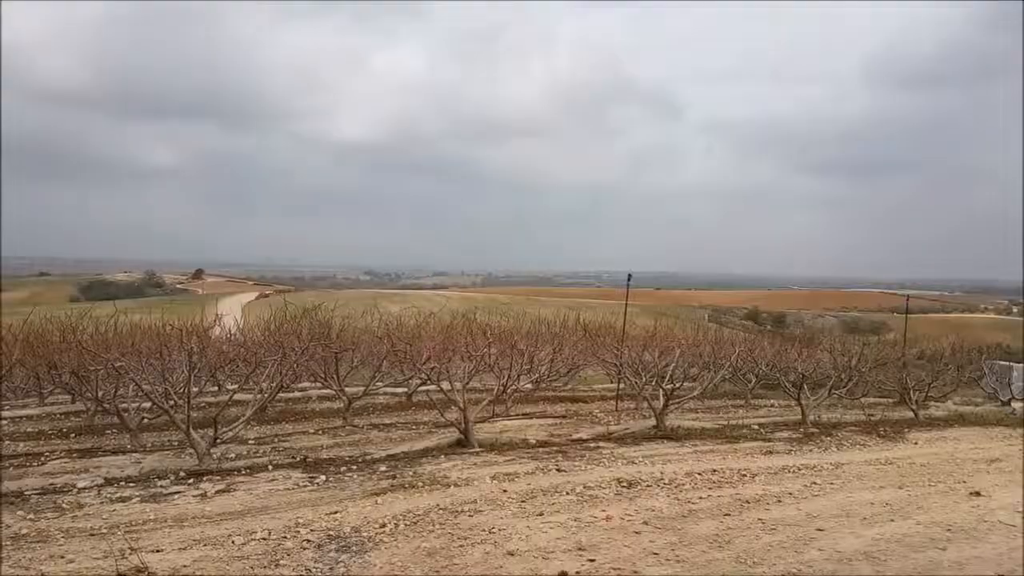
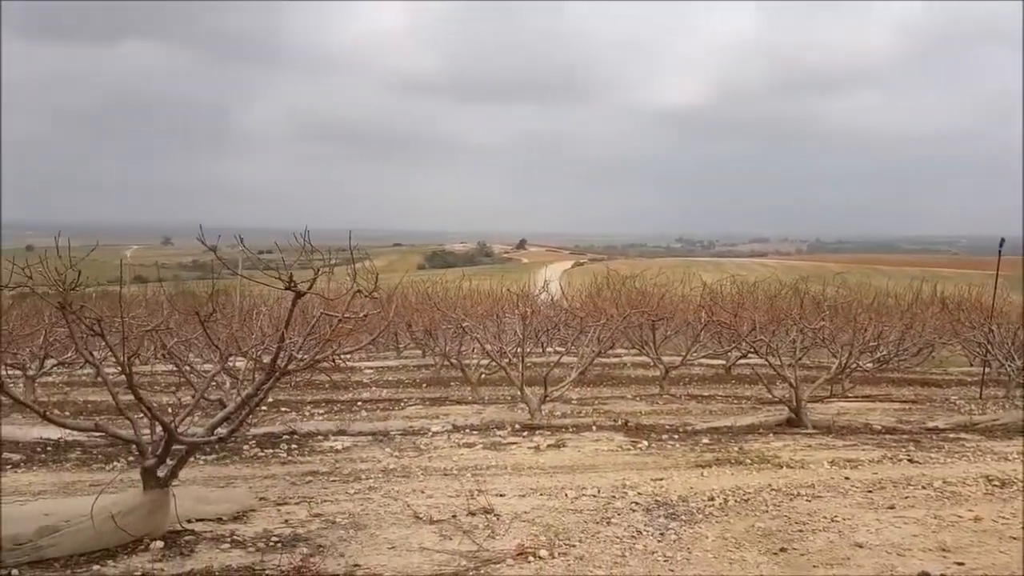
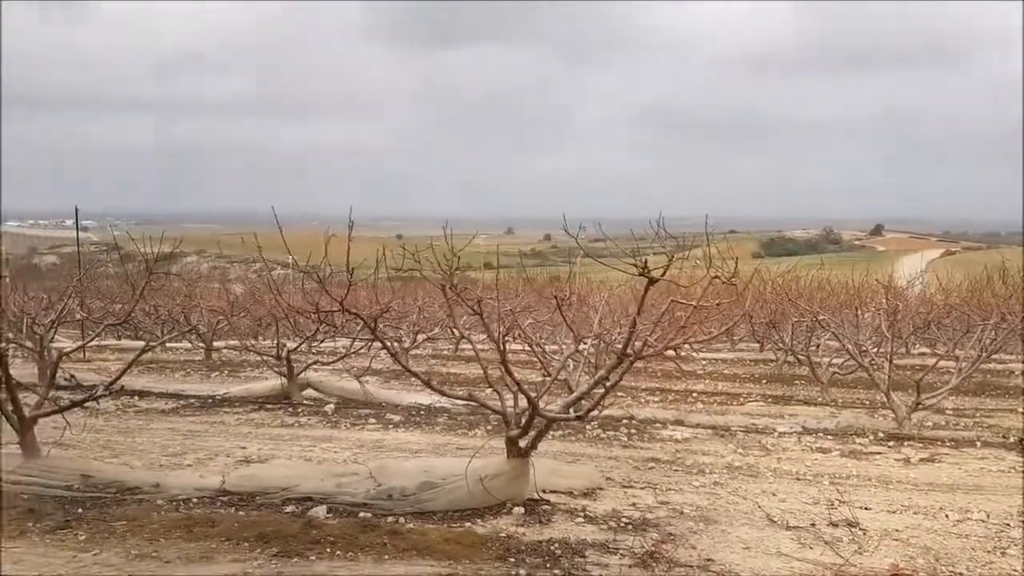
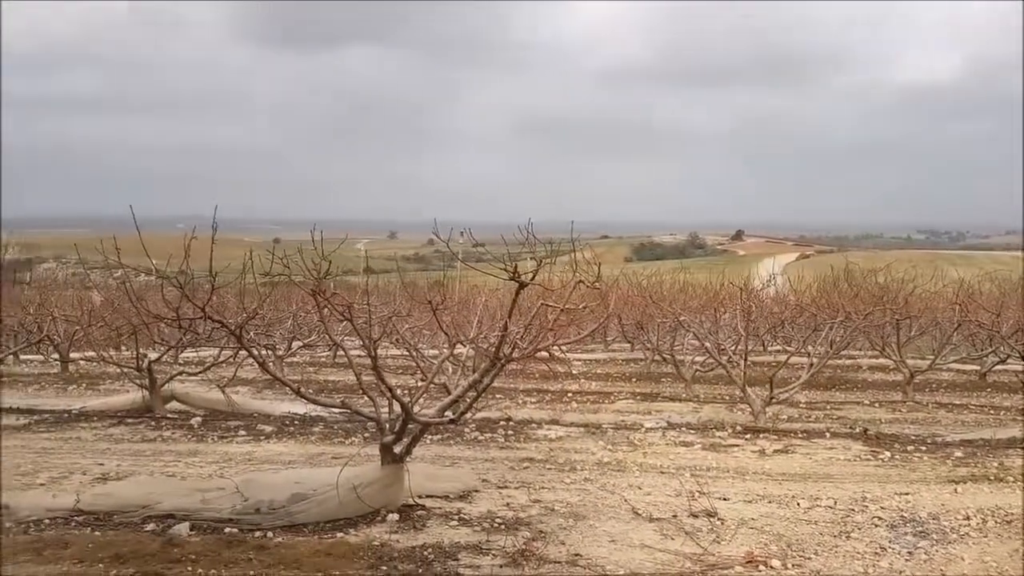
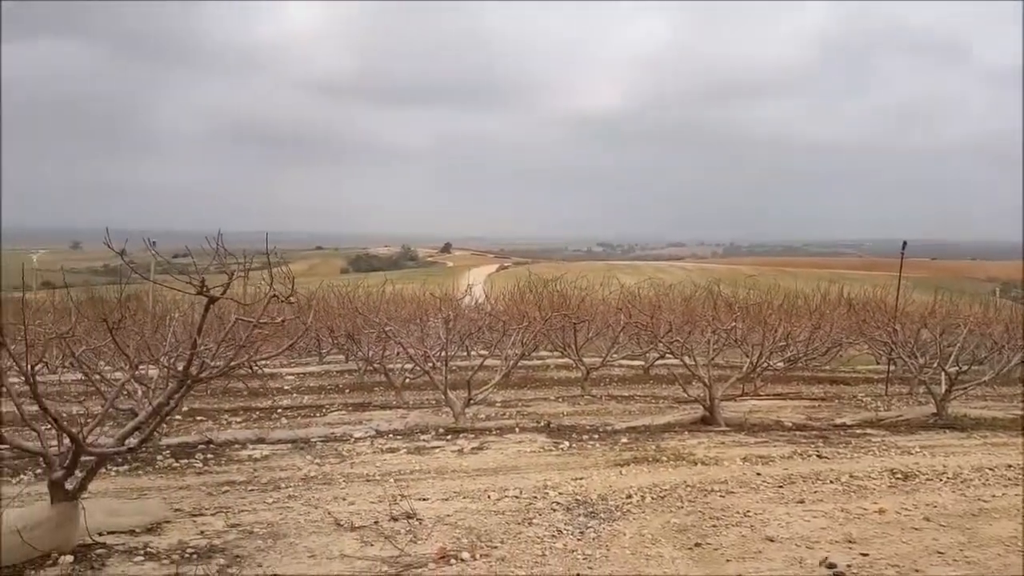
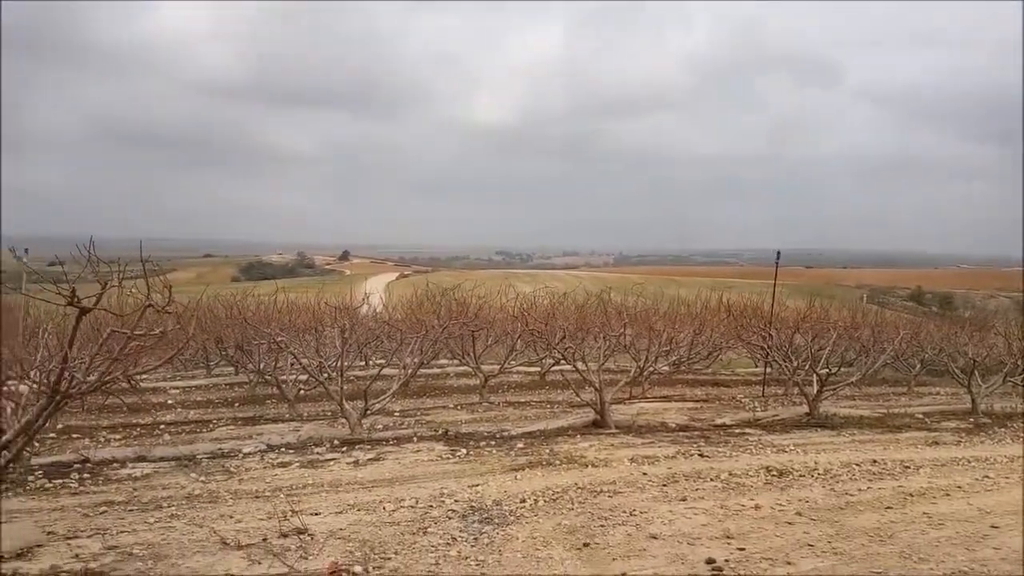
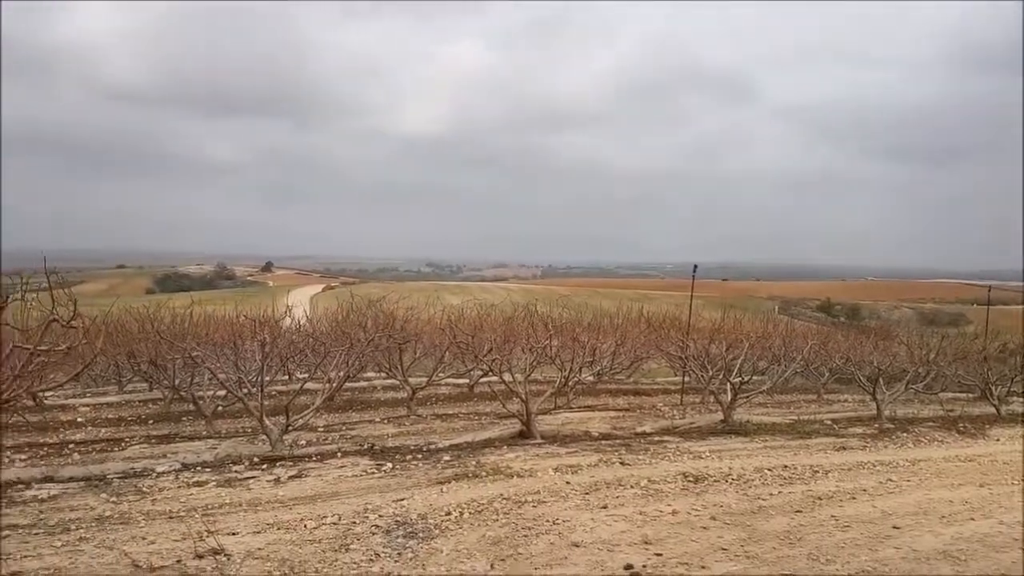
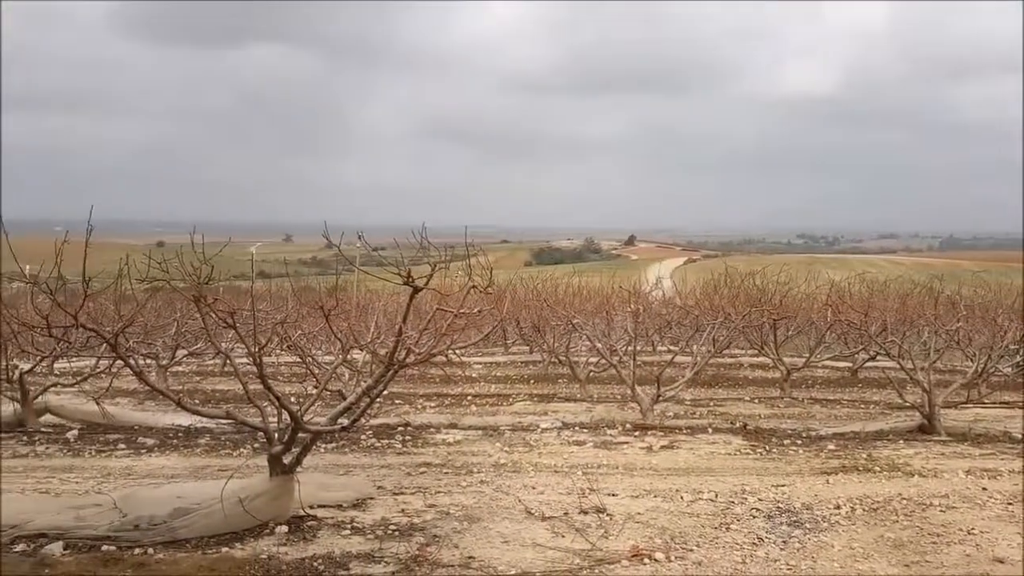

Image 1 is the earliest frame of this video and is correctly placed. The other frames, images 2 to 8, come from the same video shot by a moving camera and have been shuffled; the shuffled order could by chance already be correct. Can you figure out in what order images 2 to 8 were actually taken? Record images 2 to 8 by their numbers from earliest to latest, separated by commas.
7, 6, 5, 2, 8, 4, 3
